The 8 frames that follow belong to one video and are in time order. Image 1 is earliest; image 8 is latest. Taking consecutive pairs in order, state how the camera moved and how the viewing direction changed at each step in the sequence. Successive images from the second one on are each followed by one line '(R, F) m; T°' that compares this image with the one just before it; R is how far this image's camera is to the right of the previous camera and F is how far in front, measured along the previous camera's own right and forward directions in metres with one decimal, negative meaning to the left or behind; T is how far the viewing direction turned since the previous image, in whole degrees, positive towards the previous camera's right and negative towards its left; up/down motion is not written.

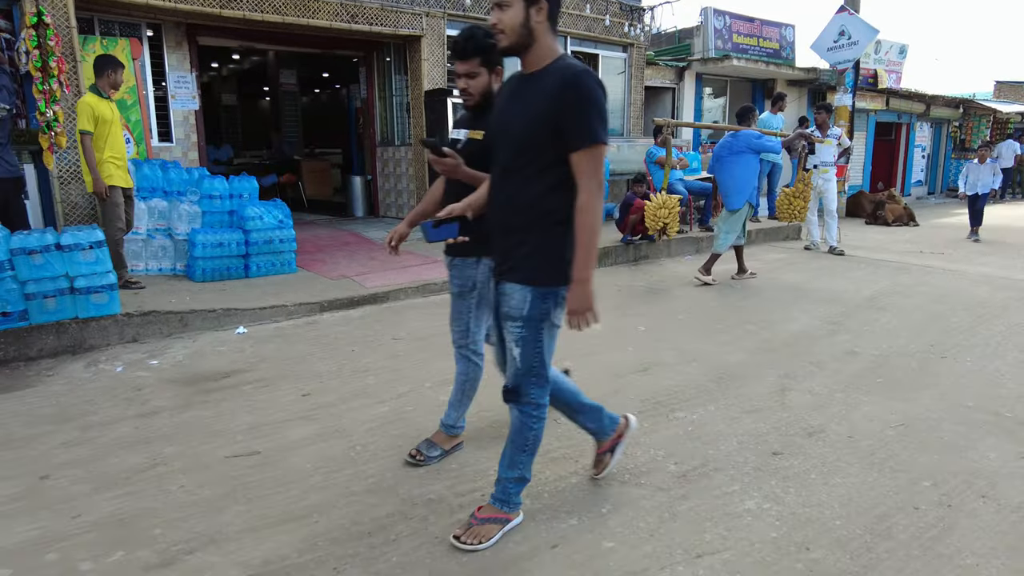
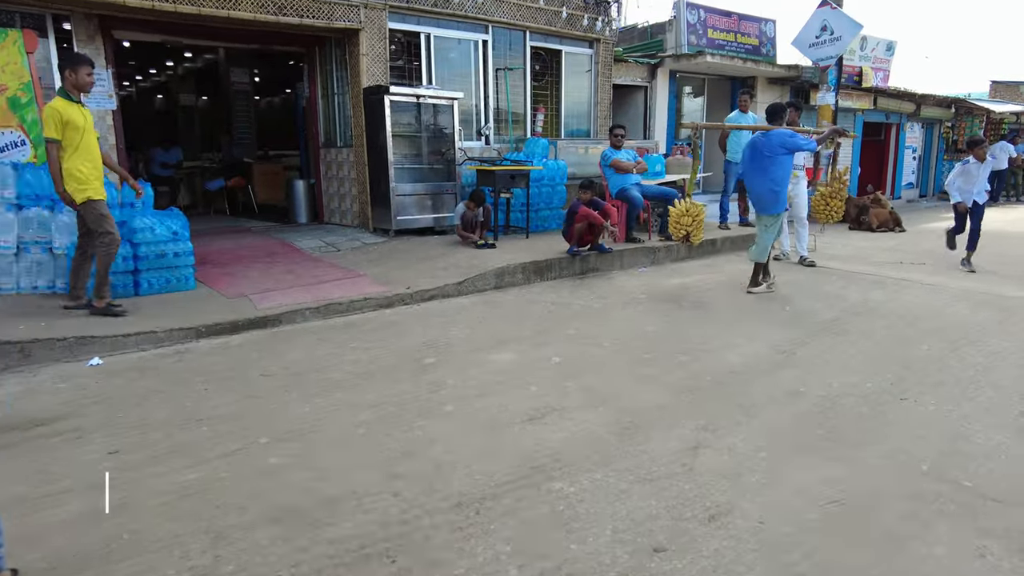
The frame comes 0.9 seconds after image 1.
(+0.7, +0.7) m; 0°
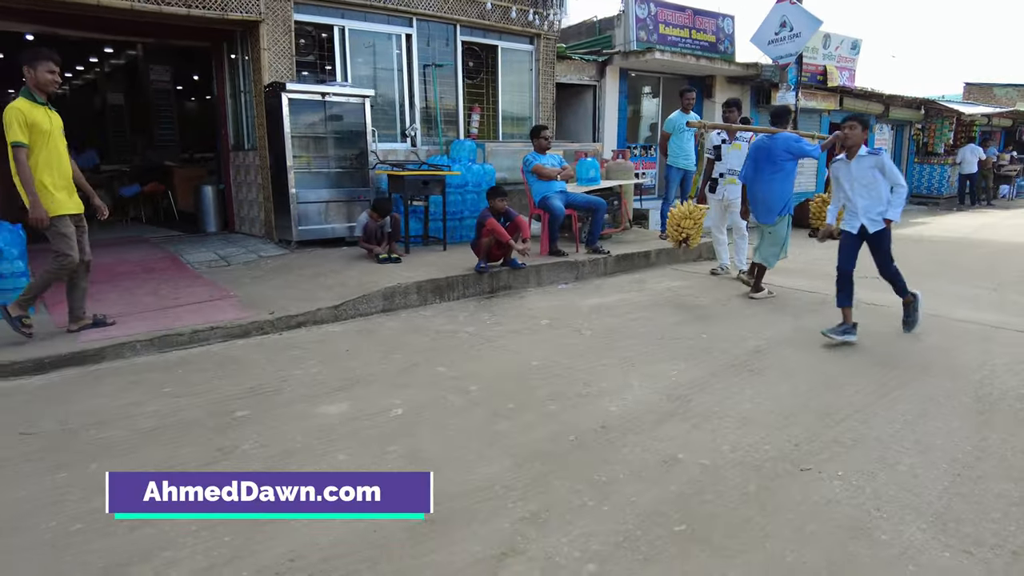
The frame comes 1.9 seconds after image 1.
(+0.9, +0.8) m; +1°
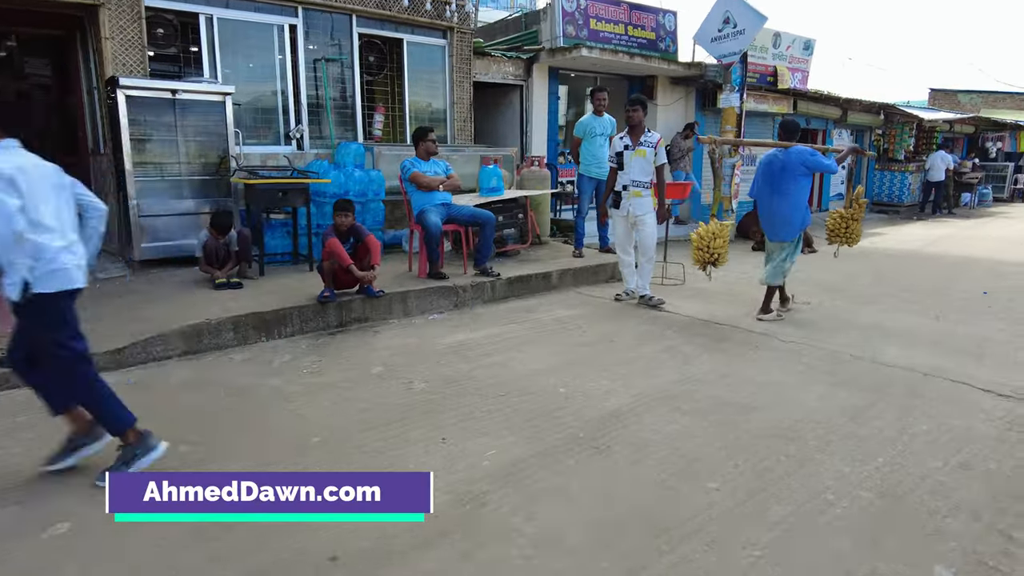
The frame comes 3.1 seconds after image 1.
(+1.0, +1.0) m; +2°
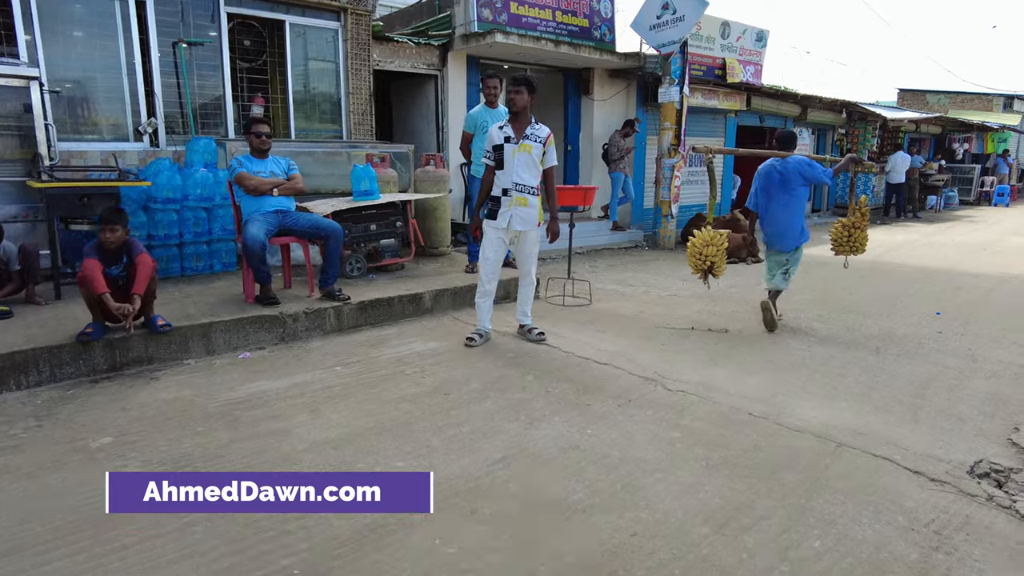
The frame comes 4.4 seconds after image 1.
(+1.0, +1.1) m; +2°
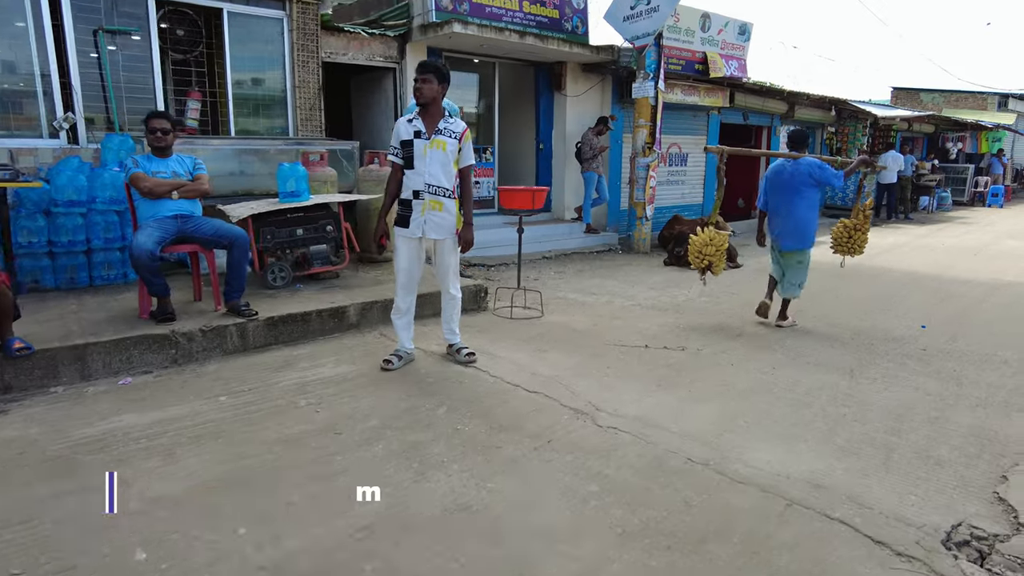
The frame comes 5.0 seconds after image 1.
(+0.5, +0.6) m; 0°
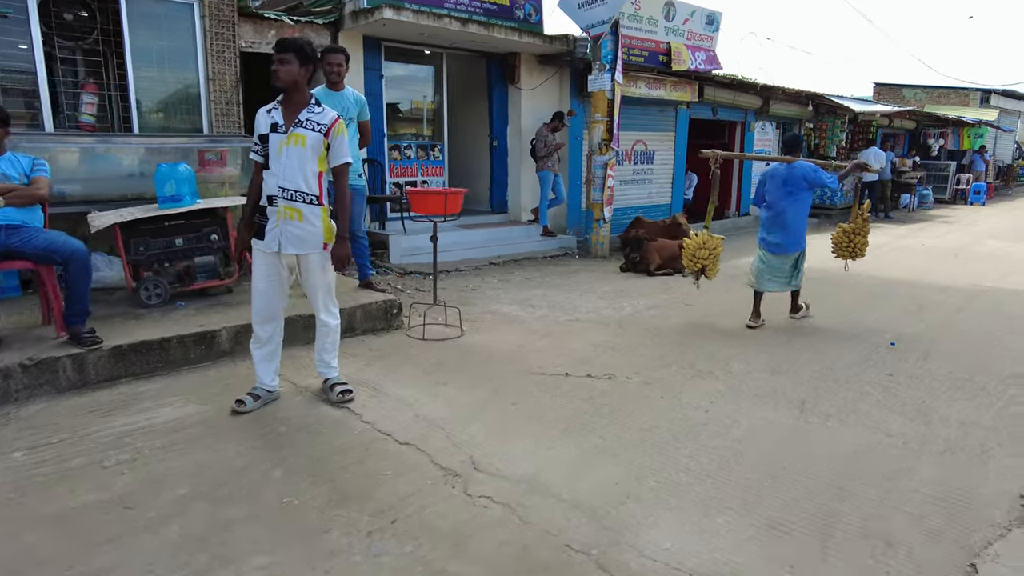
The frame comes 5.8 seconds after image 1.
(+0.6, +0.7) m; +1°
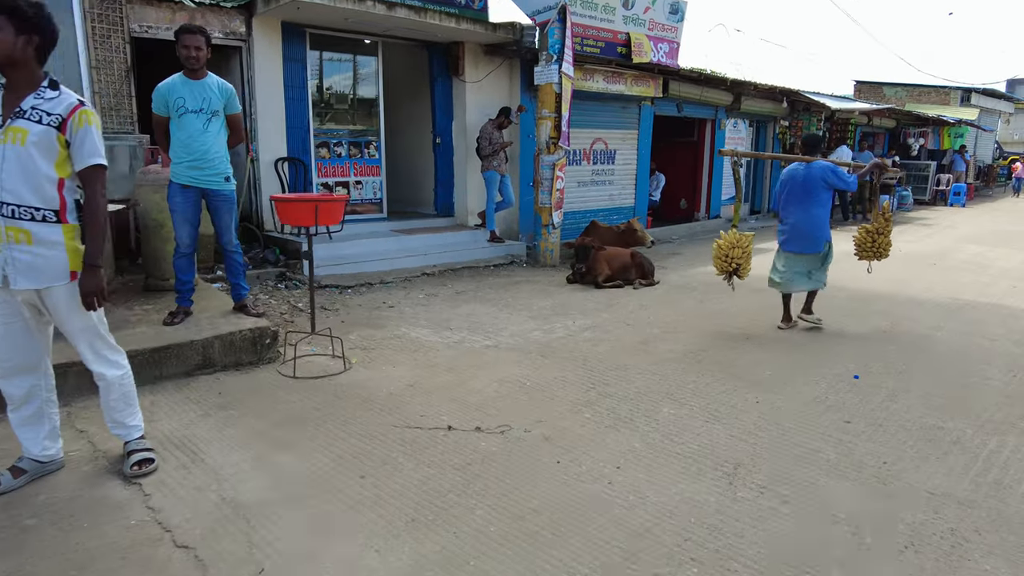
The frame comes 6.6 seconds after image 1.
(+0.6, +0.8) m; +1°
